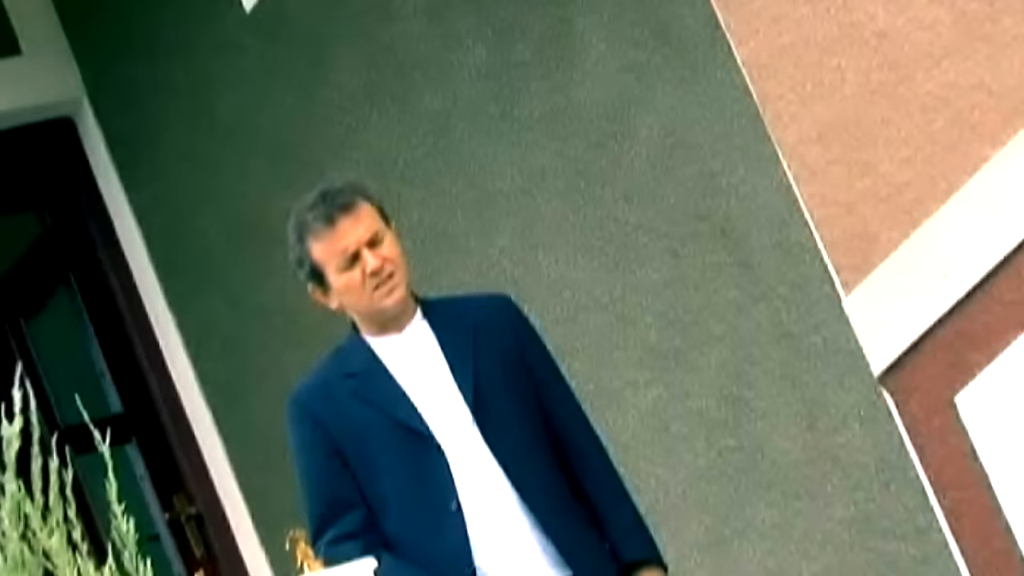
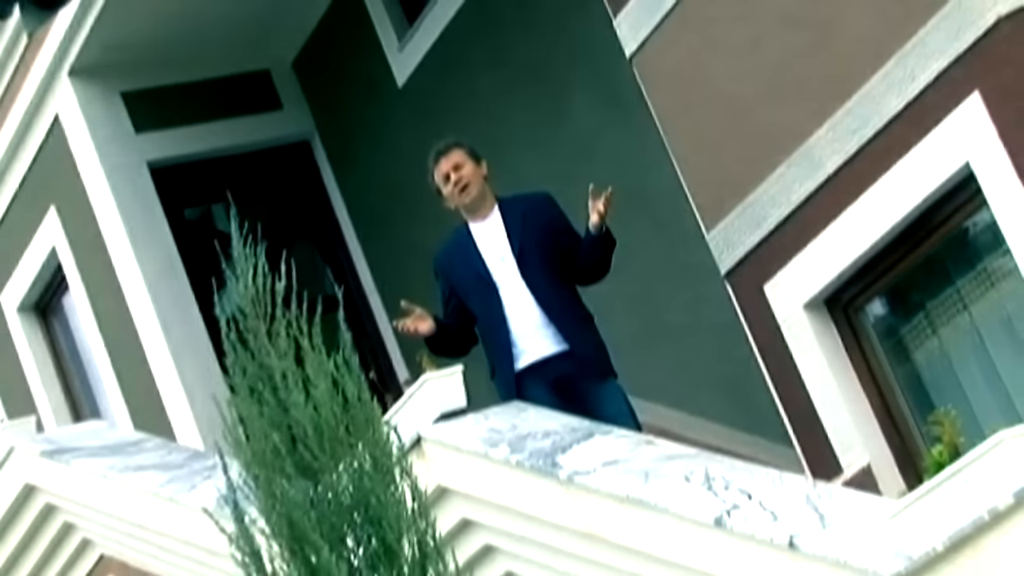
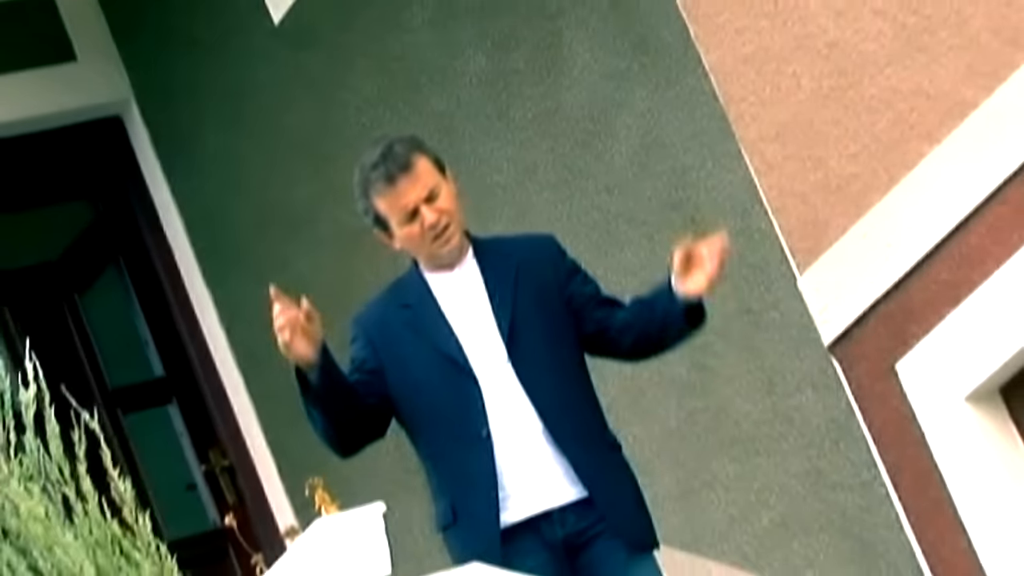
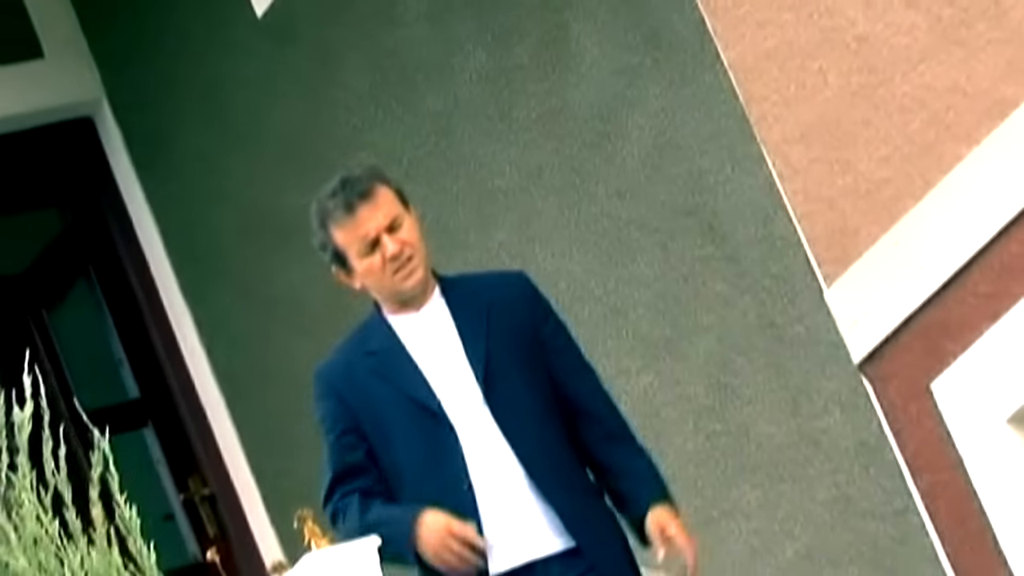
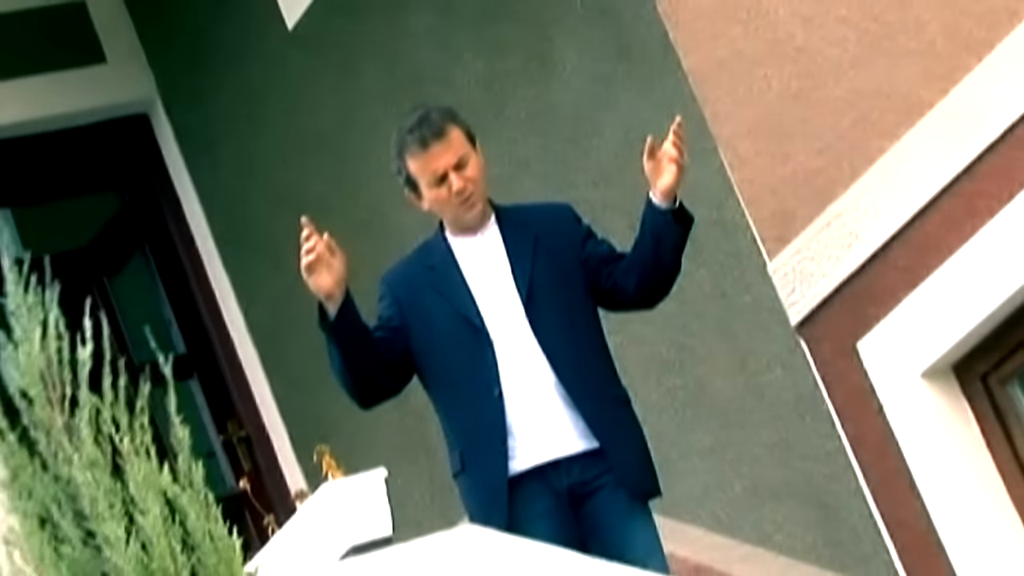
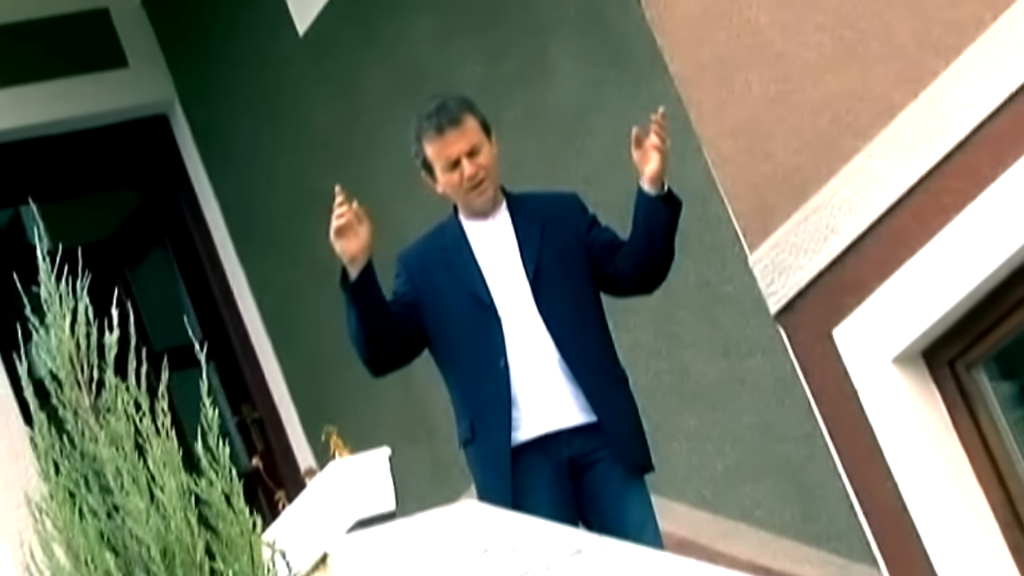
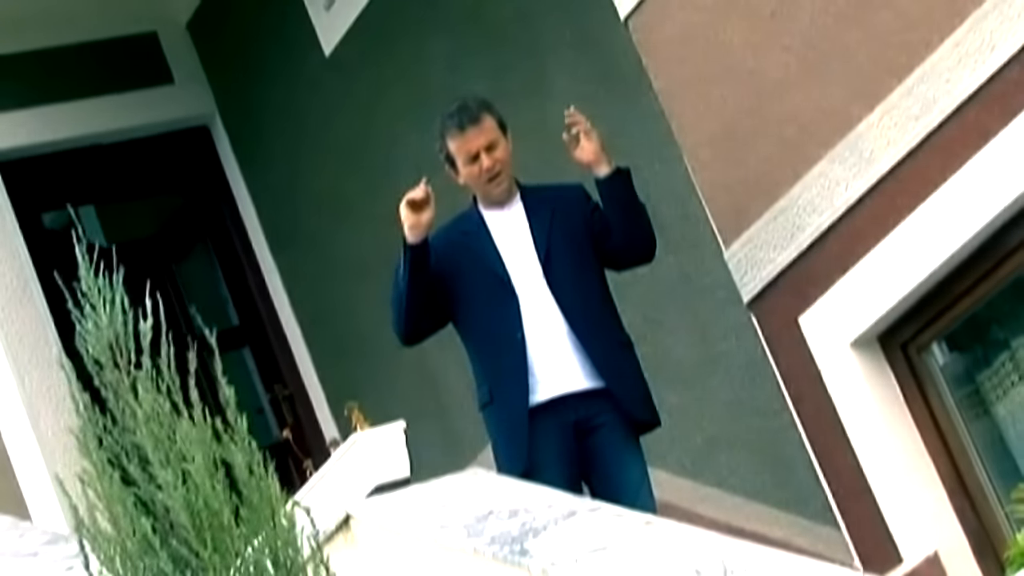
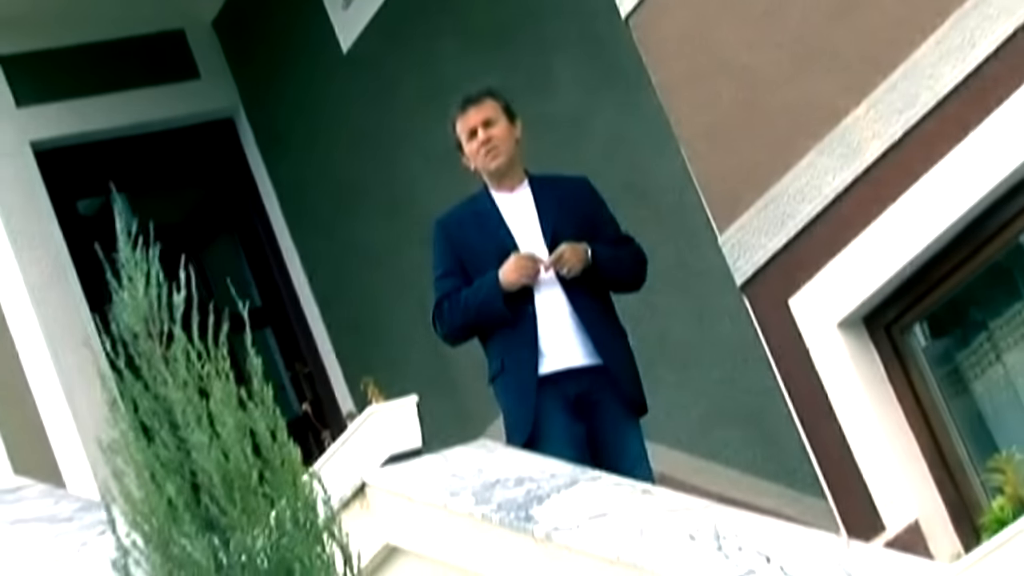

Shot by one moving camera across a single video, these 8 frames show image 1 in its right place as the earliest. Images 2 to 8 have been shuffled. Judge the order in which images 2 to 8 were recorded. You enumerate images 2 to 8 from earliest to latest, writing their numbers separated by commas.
4, 3, 5, 6, 7, 8, 2
